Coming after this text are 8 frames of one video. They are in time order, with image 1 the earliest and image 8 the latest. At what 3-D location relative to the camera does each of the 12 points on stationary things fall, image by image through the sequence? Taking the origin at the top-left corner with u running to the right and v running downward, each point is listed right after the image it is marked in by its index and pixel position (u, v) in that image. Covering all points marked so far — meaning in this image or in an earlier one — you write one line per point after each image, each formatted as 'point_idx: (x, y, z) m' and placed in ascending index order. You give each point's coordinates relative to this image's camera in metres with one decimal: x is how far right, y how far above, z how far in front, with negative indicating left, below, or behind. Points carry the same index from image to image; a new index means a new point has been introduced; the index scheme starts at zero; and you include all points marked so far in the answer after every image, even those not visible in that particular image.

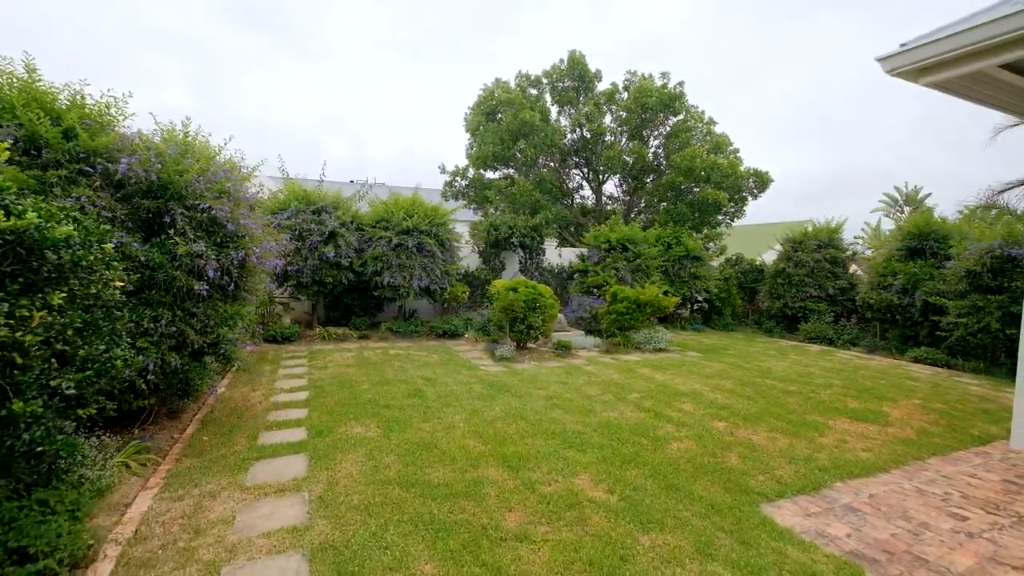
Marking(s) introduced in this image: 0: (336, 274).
0: (-3.2, +0.3, +8.4) m
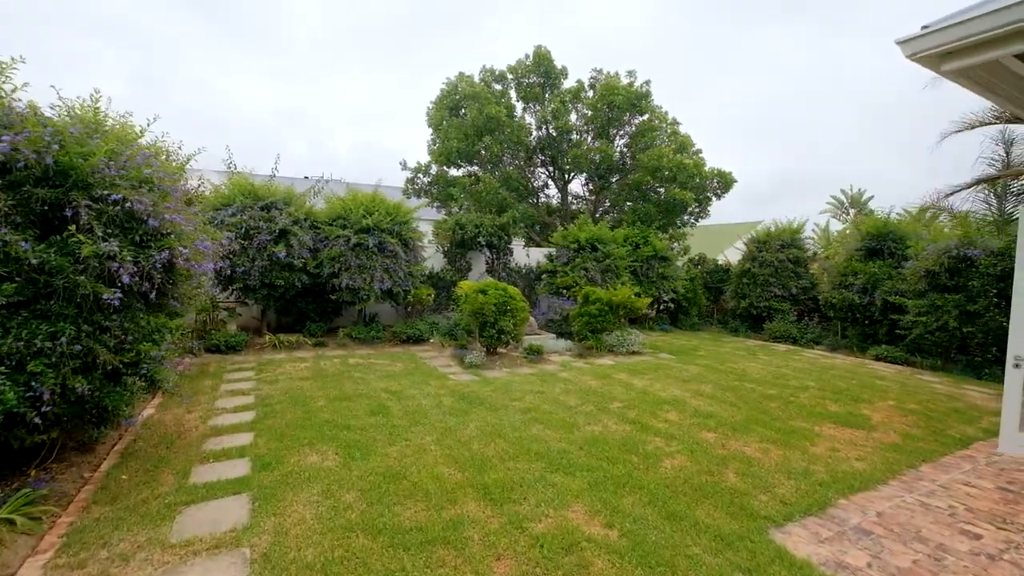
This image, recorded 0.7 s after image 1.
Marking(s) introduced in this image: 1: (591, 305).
0: (-3.7, +0.2, +7.7) m
1: (+1.4, -0.3, +8.4) m
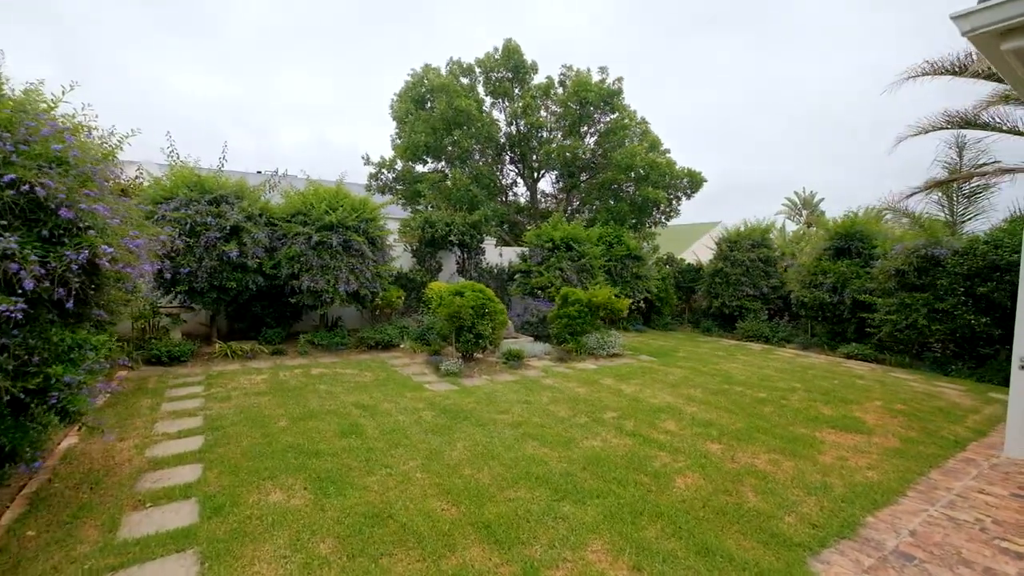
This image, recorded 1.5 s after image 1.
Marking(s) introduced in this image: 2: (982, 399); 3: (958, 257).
0: (-4.0, +0.2, +6.9) m
1: (+1.0, -0.3, +8.1) m
2: (+6.3, -1.5, +6.2) m
3: (+7.3, +0.5, +7.6) m
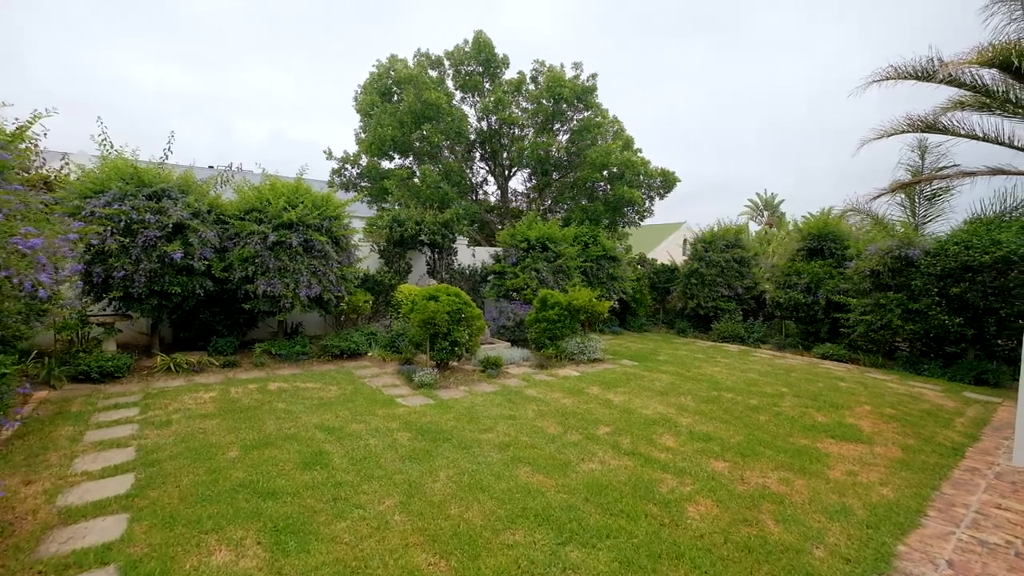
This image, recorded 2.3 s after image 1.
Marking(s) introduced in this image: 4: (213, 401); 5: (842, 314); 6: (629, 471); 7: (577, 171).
0: (-4.3, +0.1, +6.2) m
1: (+0.6, -0.4, +7.7) m
2: (+6.0, -1.5, +6.2) m
3: (+6.9, +0.5, +7.7) m
4: (-3.1, -1.2, +4.8) m
5: (+6.4, -0.5, +9.0) m
6: (+0.9, -1.4, +3.5) m
7: (+1.8, +3.3, +12.9) m
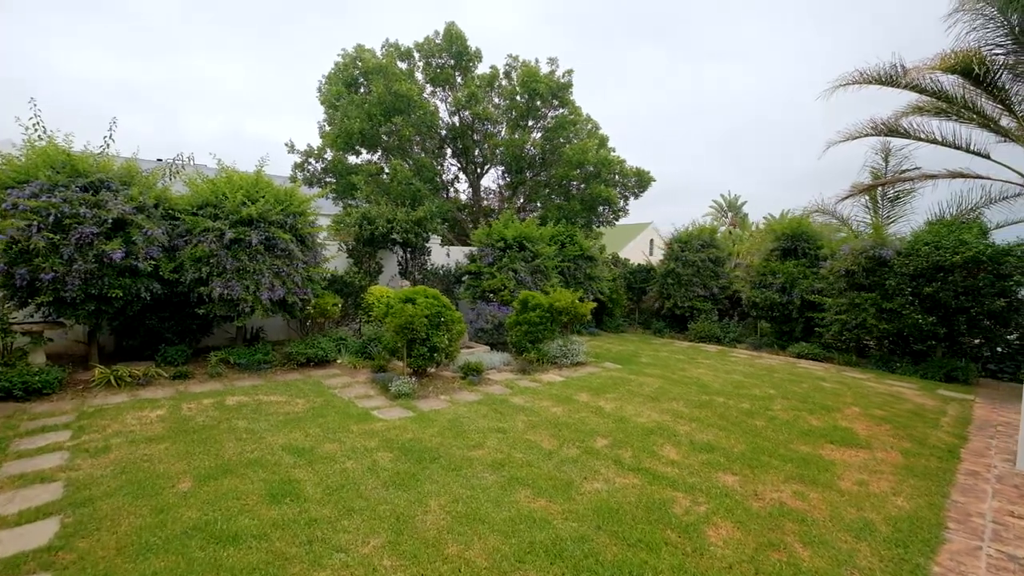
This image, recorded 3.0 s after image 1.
0: (-4.5, 0.0, +5.5) m
1: (+0.3, -0.4, +7.4) m
2: (+5.8, -1.5, +6.3) m
3: (+6.6, +0.5, +7.8) m
4: (-3.2, -1.2, +4.2) m
5: (+6.0, -0.5, +9.1) m
6: (+0.9, -1.4, +3.2) m
7: (+1.1, +3.2, +12.6) m
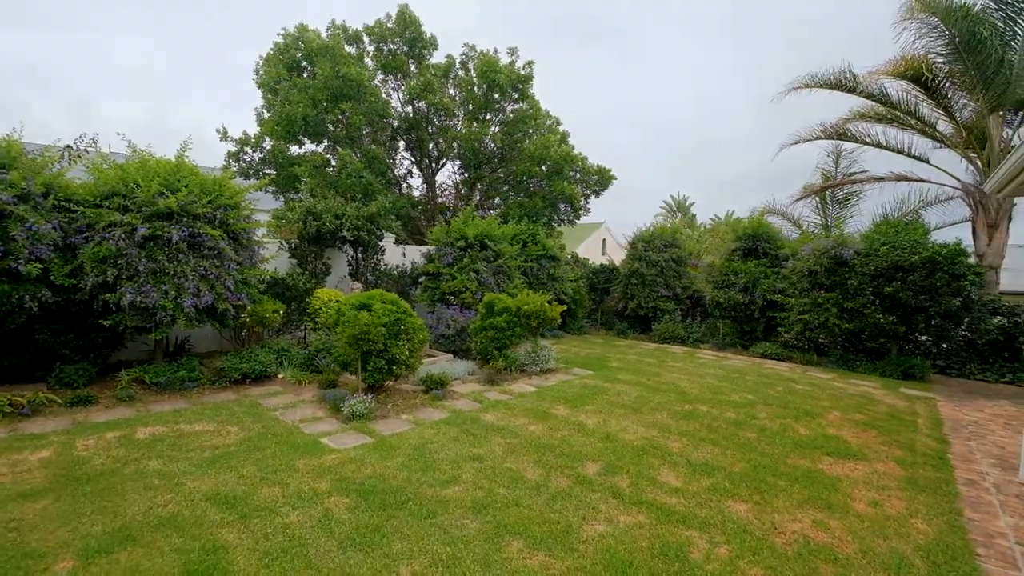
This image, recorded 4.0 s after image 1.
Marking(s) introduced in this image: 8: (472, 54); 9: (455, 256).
0: (-4.8, 0.0, +4.5) m
1: (-0.2, -0.4, +6.8) m
2: (+5.4, -1.5, +6.4) m
3: (+6.0, +0.5, +7.9) m
4: (-3.4, -1.3, +3.4) m
5: (+5.2, -0.5, +9.1) m
6: (+0.8, -1.4, +2.7) m
7: (0.0, +3.2, +12.1) m
8: (-1.1, +6.2, +12.4) m
9: (-1.0, +0.6, +8.5) m
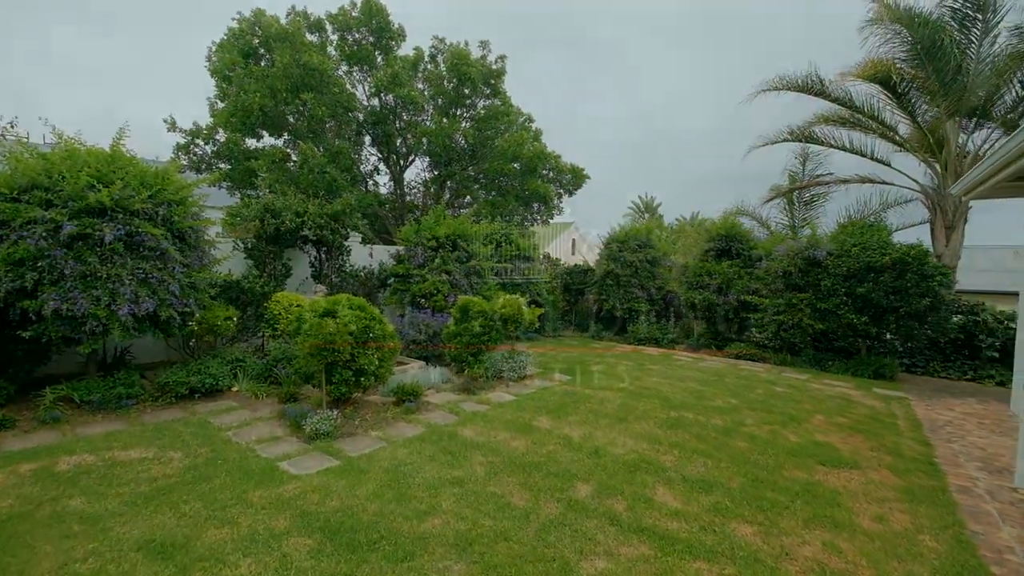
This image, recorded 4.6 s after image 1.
0: (-5.0, -0.1, +3.8) m
1: (-0.6, -0.5, +6.5) m
2: (+5.1, -1.5, +6.4) m
3: (+5.6, +0.5, +8.0) m
4: (-3.5, -1.3, +2.8) m
5: (+4.7, -0.5, +9.1) m
6: (+0.7, -1.5, +2.4) m
7: (-0.7, +3.2, +11.8) m
8: (-1.8, +6.2, +11.9) m
9: (-1.5, +0.5, +8.1) m
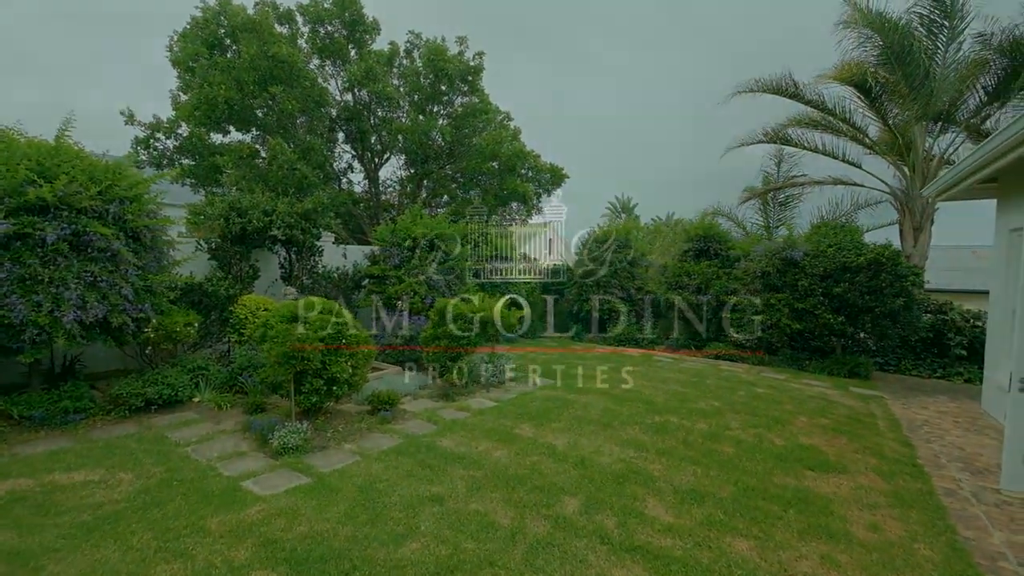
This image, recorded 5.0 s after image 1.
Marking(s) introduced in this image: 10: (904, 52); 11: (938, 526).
0: (-5.1, -0.1, +3.4) m
1: (-0.8, -0.5, +6.3) m
2: (+4.8, -1.5, +6.5) m
3: (+5.2, +0.5, +8.1) m
4: (-3.5, -1.4, +2.4) m
5: (+4.3, -0.5, +9.2) m
6: (+0.7, -1.5, +2.3) m
7: (-1.3, +3.2, +11.5) m
8: (-2.4, +6.2, +11.6) m
9: (-1.8, +0.5, +7.8) m
10: (+6.7, +4.1, +8.0) m
11: (+2.8, -1.6, +3.1) m
